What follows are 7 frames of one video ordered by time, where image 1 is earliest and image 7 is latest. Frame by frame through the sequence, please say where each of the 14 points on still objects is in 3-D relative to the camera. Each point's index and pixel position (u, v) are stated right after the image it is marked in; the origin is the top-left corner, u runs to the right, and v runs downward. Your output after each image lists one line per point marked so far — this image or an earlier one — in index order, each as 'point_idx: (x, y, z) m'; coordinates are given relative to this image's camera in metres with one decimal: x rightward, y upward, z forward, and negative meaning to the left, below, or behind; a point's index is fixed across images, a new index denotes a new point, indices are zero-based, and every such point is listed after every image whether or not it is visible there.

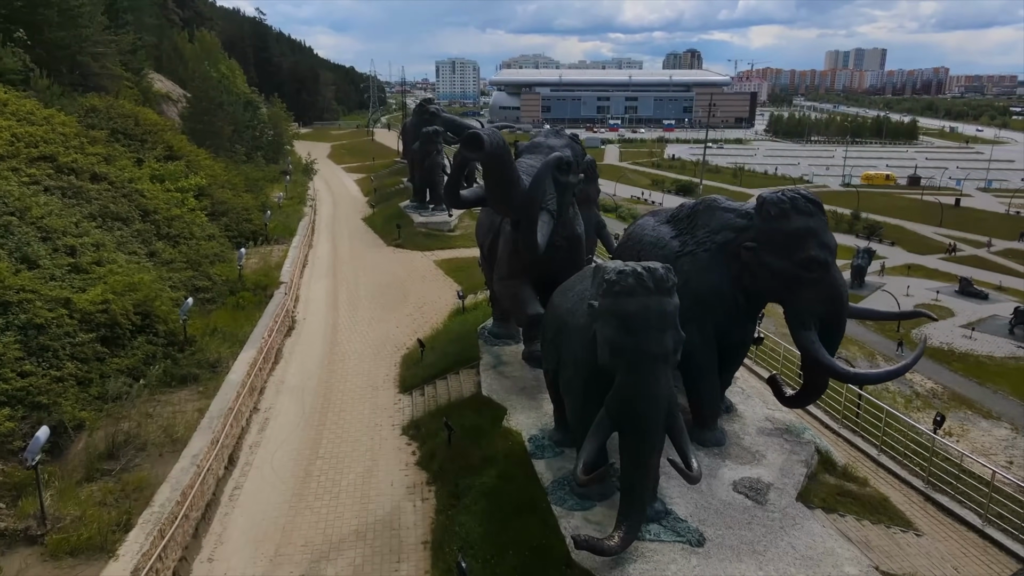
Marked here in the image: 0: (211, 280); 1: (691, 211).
0: (-6.3, +0.1, +14.8) m
1: (+2.3, +1.0, +9.1) m
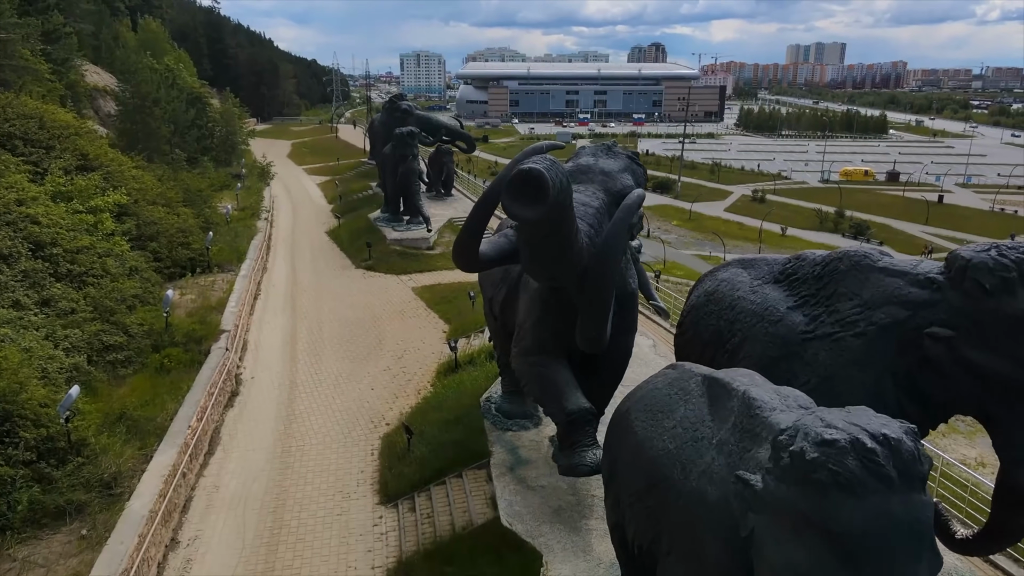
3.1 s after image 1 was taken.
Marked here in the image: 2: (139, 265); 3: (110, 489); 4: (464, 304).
0: (-6.2, -0.7, +11.4) m
1: (+2.7, +0.2, +6.0) m
2: (-7.2, +0.4, +13.6) m
3: (-4.3, -2.2, +7.6) m
4: (-1.1, -0.3, +15.6) m
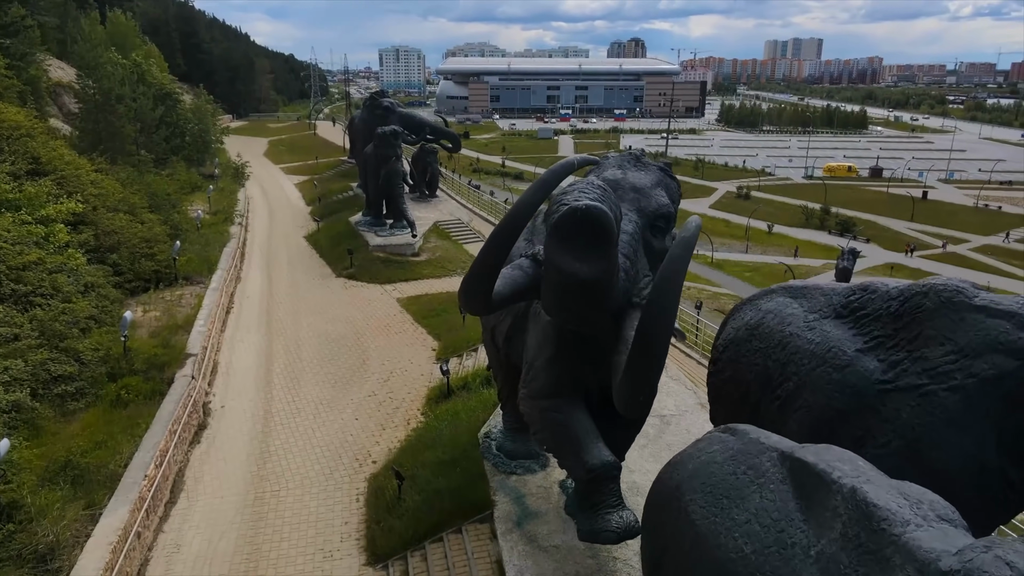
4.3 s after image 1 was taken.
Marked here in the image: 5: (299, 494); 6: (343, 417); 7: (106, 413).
0: (-6.2, -1.1, +10.1) m
1: (+2.8, -0.1, +5.0) m
2: (-7.3, +0.1, +12.3) m
3: (-4.2, -2.5, +6.4) m
4: (-1.2, -0.6, +14.5) m
5: (-2.7, -2.6, +8.8) m
6: (-2.5, -1.9, +10.6) m
7: (-5.5, -1.7, +9.5) m
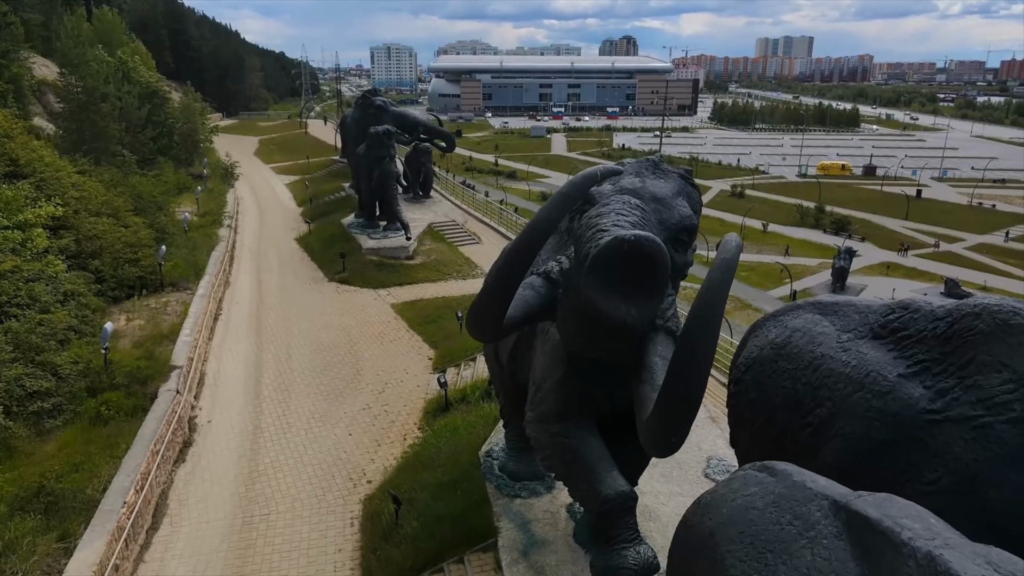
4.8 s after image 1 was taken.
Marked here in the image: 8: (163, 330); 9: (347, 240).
0: (-6.2, -1.2, +9.6) m
1: (+2.8, -0.2, +4.6) m
2: (-7.3, 0.0, +11.8) m
3: (-4.2, -2.6, +5.9) m
4: (-1.2, -0.7, +14.0) m
5: (-2.6, -2.7, +8.3) m
6: (-2.5, -2.1, +10.2) m
7: (-5.4, -1.8, +9.0) m
8: (-6.0, -0.7, +12.2) m
9: (-4.6, +1.3, +19.4) m
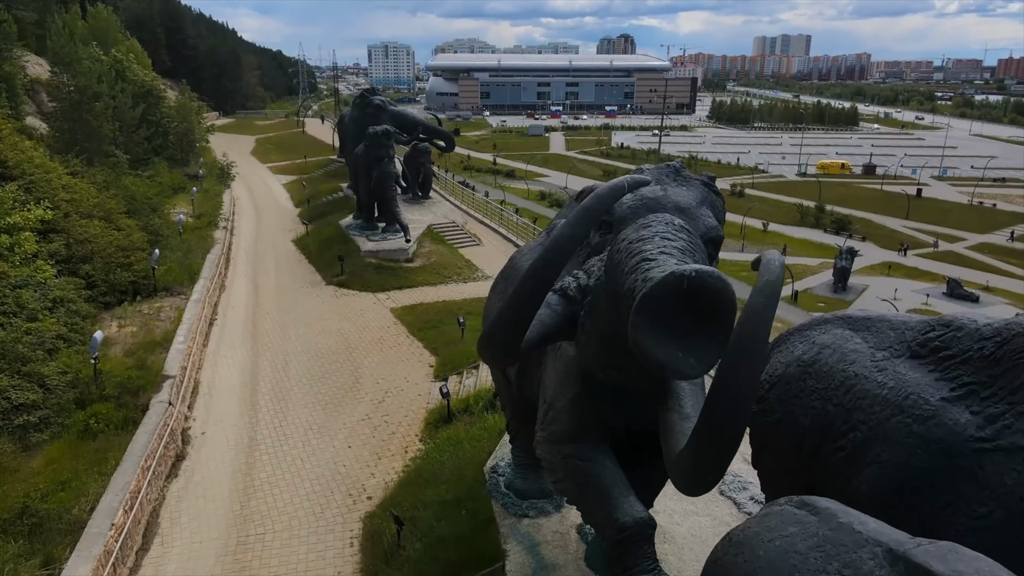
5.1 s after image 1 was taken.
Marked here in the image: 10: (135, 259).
0: (-6.1, -1.3, +9.3) m
1: (+2.9, -0.4, +4.3) m
2: (-7.2, -0.1, +11.4) m
3: (-4.1, -2.7, +5.6) m
4: (-1.2, -0.8, +13.7) m
5: (-2.5, -2.8, +8.0) m
6: (-2.5, -2.2, +9.8) m
7: (-5.4, -1.9, +8.6) m
8: (-6.0, -0.8, +11.8) m
9: (-4.5, +1.2, +19.1) m
10: (-7.4, +0.6, +13.8) m
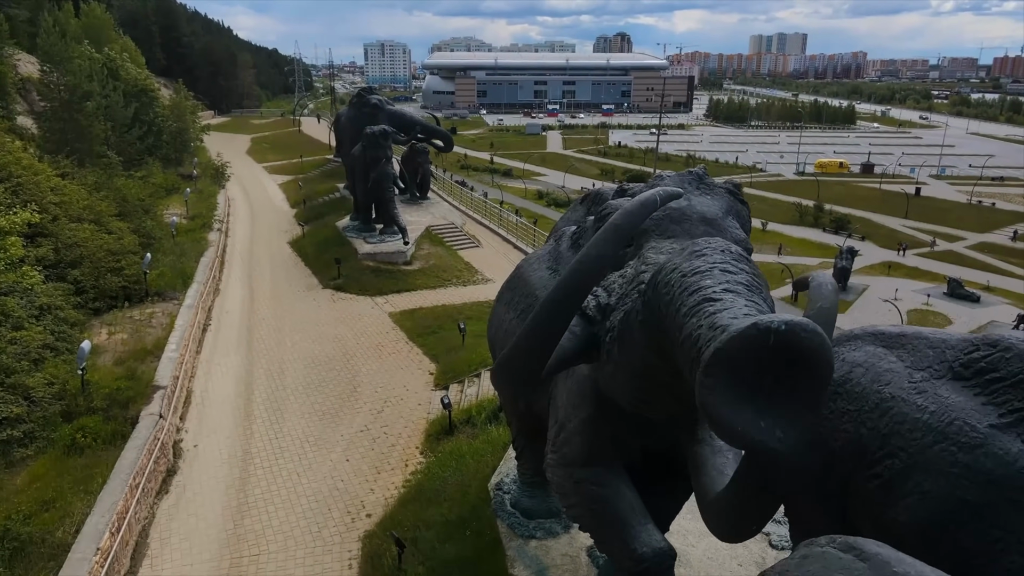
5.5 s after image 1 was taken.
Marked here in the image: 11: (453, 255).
0: (-6.1, -1.4, +8.9) m
1: (+3.0, -0.5, +3.9) m
2: (-7.2, -0.2, +11.0) m
3: (-4.0, -2.8, +5.2) m
4: (-1.2, -0.9, +13.3) m
5: (-2.5, -2.9, +7.6) m
6: (-2.4, -2.3, +9.5) m
7: (-5.3, -2.0, +8.2) m
8: (-5.9, -0.9, +11.4) m
9: (-4.5, +1.2, +18.7) m
10: (-7.4, +0.5, +13.5) m
11: (-1.6, +0.9, +18.7) m
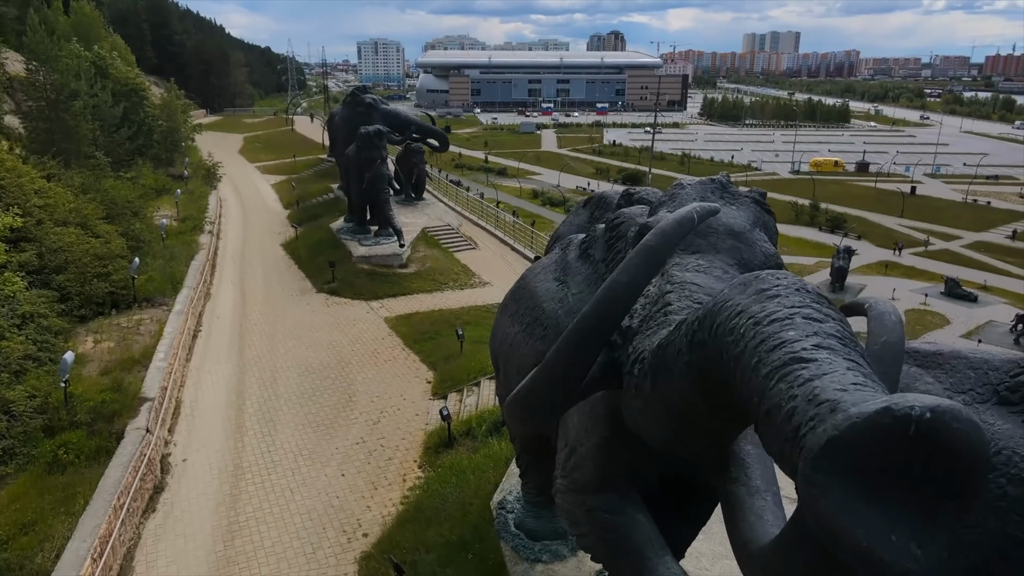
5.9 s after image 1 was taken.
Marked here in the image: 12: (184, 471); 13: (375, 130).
0: (-6.1, -1.5, +8.5) m
1: (+3.1, -0.6, +3.6) m
2: (-7.2, -0.3, +10.6) m
3: (-3.9, -3.0, +4.8) m
4: (-1.2, -1.0, +13.0) m
5: (-2.4, -3.0, +7.3) m
6: (-2.4, -2.4, +9.1) m
7: (-5.3, -2.1, +7.9) m
8: (-5.9, -1.0, +11.0) m
9: (-4.6, +1.1, +18.3) m
10: (-7.4, +0.4, +13.1) m
11: (-1.6, +0.8, +18.4) m
12: (-4.2, -2.4, +9.1) m
13: (-3.3, +3.8, +17.1) m
